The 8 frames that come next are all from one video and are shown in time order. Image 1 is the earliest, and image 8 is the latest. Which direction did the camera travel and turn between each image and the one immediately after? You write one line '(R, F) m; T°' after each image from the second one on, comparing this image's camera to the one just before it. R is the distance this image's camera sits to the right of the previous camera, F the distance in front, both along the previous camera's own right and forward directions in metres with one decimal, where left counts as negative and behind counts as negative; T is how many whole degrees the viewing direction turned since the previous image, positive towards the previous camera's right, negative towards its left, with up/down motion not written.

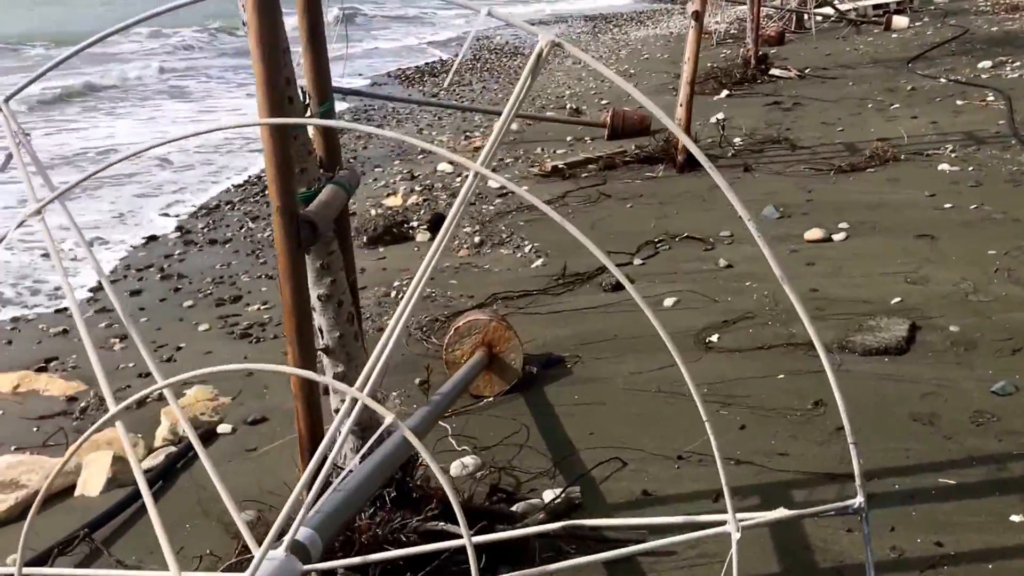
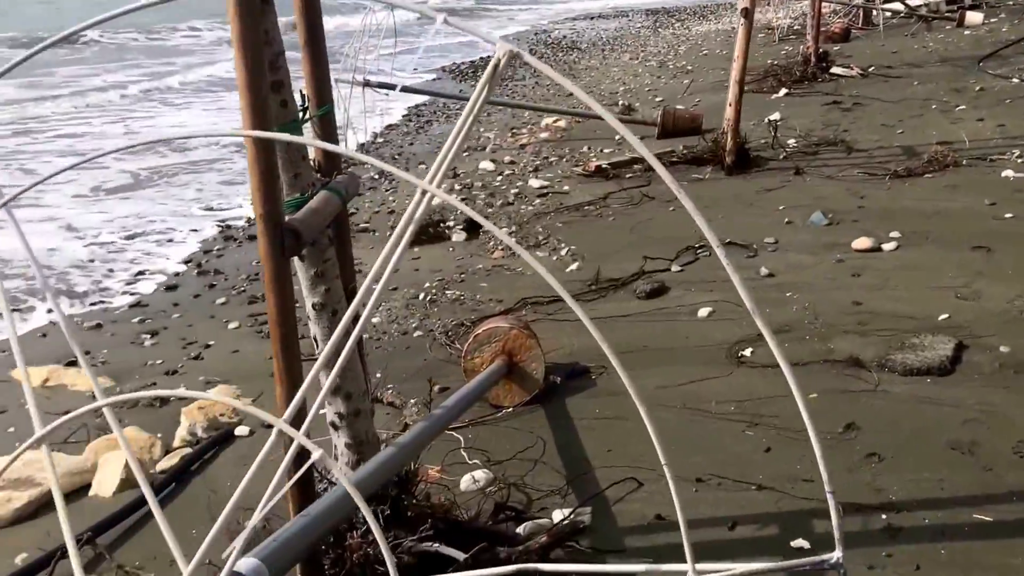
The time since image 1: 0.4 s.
(+0.1, +0.1) m; -3°
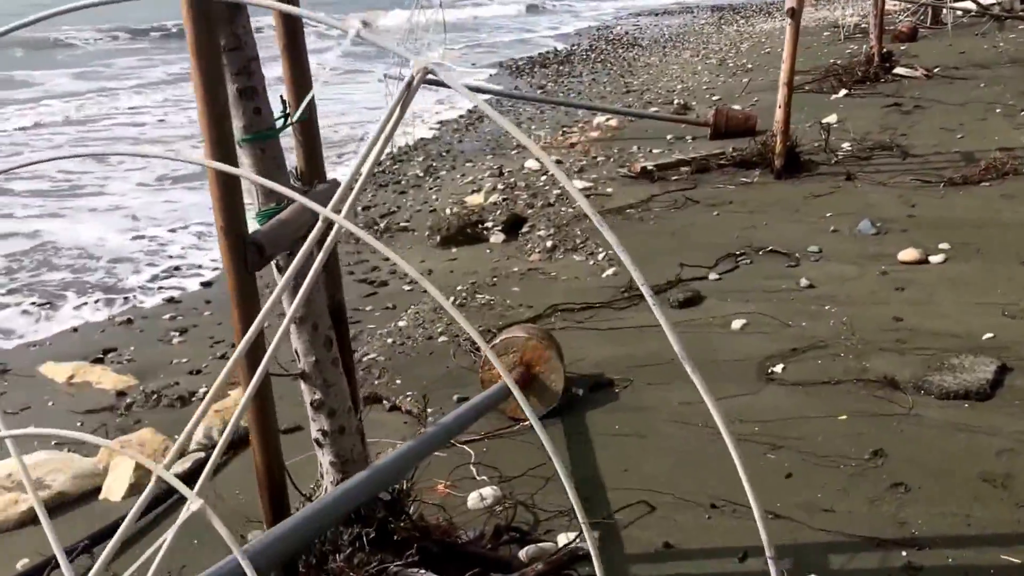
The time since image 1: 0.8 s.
(+0.1, +0.1) m; -3°
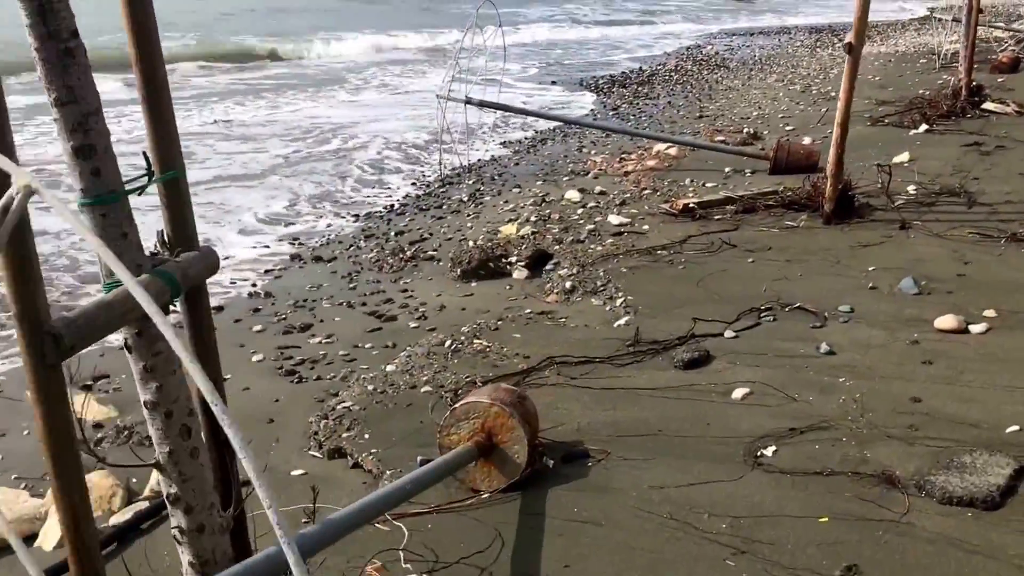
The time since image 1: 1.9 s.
(+0.4, +0.3) m; -5°
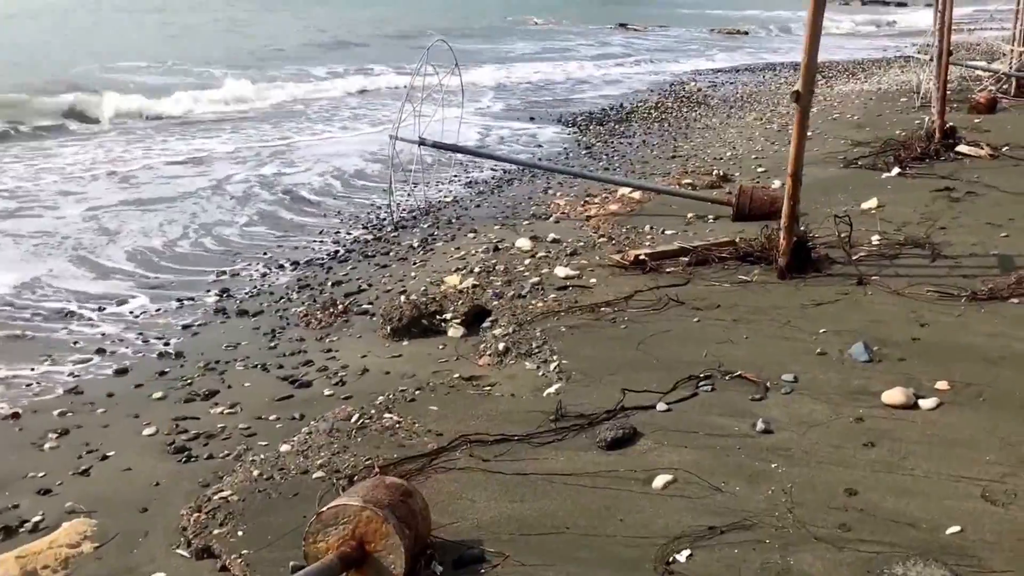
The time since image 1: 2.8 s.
(+0.3, +0.4) m; 0°
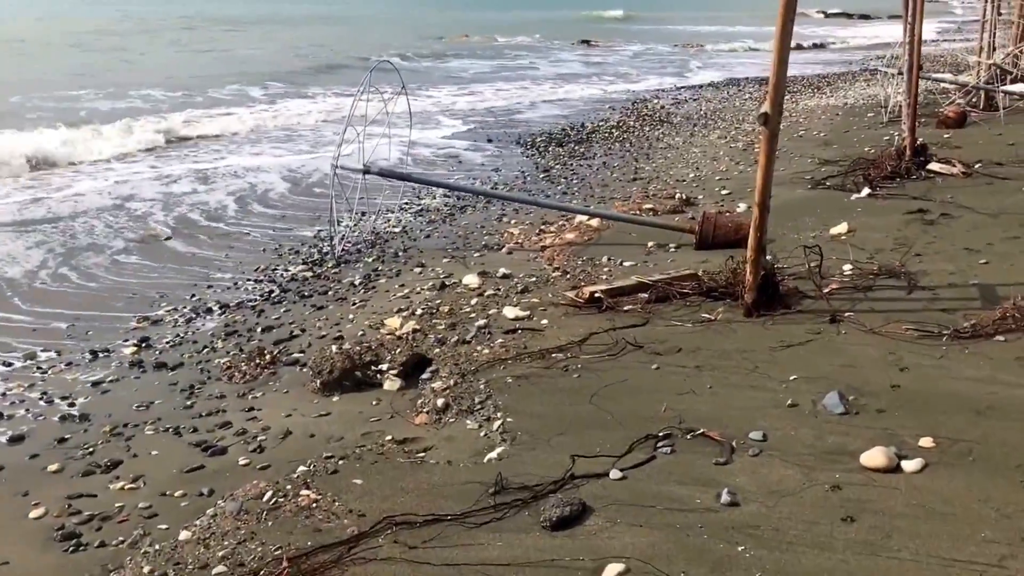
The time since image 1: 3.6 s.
(+0.1, +0.5) m; +1°
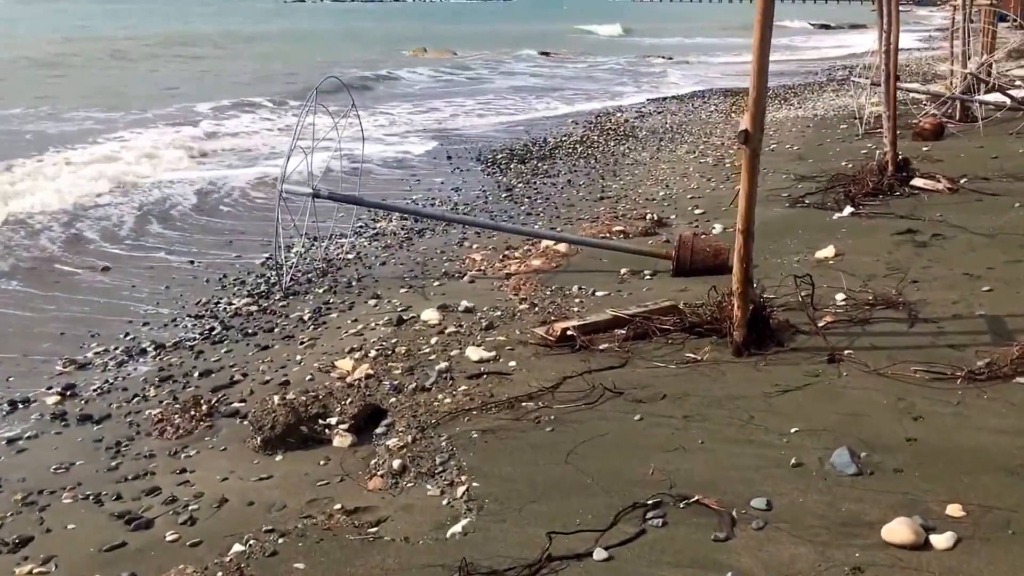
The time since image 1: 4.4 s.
(0.0, +0.5) m; +2°
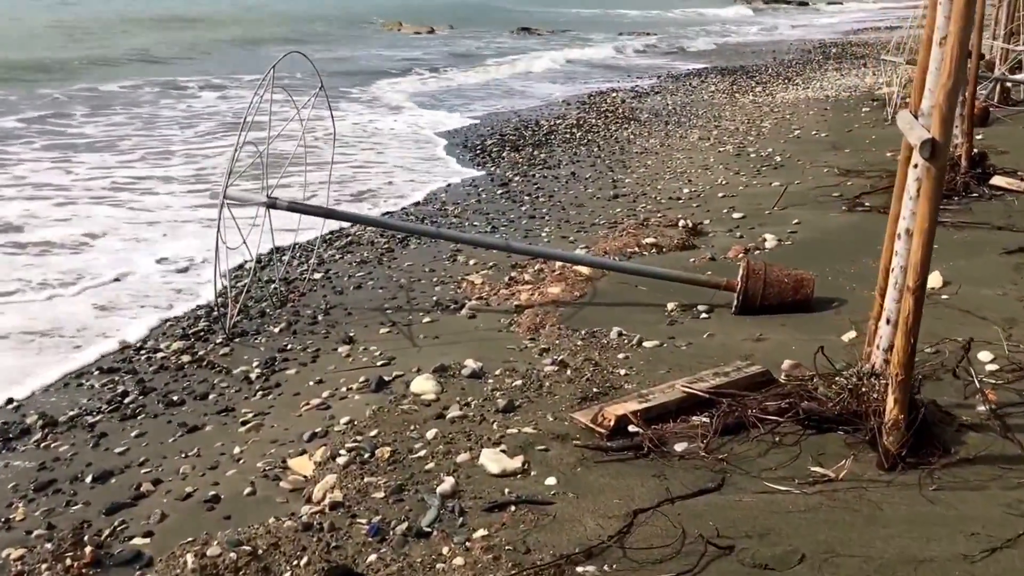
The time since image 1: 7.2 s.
(-0.2, +1.6) m; +1°
